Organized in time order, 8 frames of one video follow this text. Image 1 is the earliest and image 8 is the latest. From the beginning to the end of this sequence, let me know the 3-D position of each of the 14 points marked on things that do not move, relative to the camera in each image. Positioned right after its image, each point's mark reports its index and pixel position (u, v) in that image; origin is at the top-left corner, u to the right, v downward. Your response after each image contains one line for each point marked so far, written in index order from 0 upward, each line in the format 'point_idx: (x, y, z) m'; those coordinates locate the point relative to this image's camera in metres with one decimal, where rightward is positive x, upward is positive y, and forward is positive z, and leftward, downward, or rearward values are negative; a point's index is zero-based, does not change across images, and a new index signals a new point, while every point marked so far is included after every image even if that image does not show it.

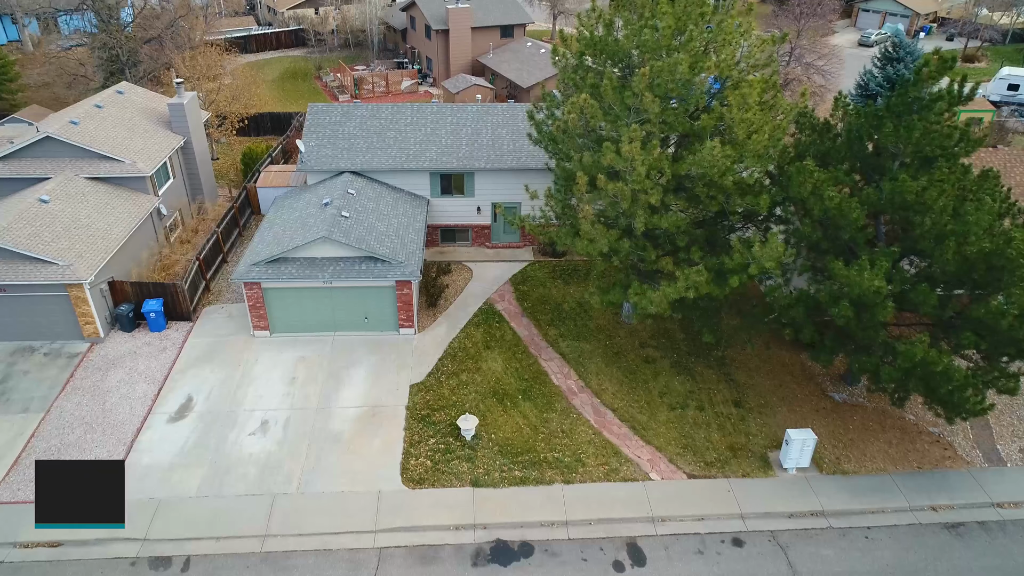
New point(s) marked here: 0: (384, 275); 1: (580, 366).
0: (-3.4, +0.4, +18.9) m
1: (+1.8, -2.1, +19.0) m
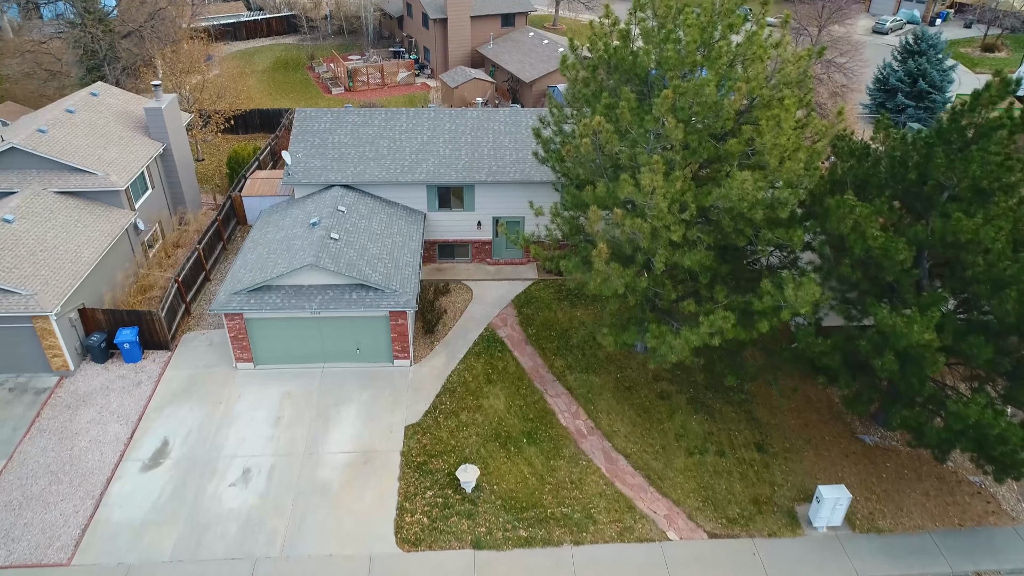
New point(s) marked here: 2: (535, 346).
0: (-3.3, -0.4, +17.3) m
1: (+1.9, -2.9, +17.6) m
2: (+0.6, -1.6, +19.3) m
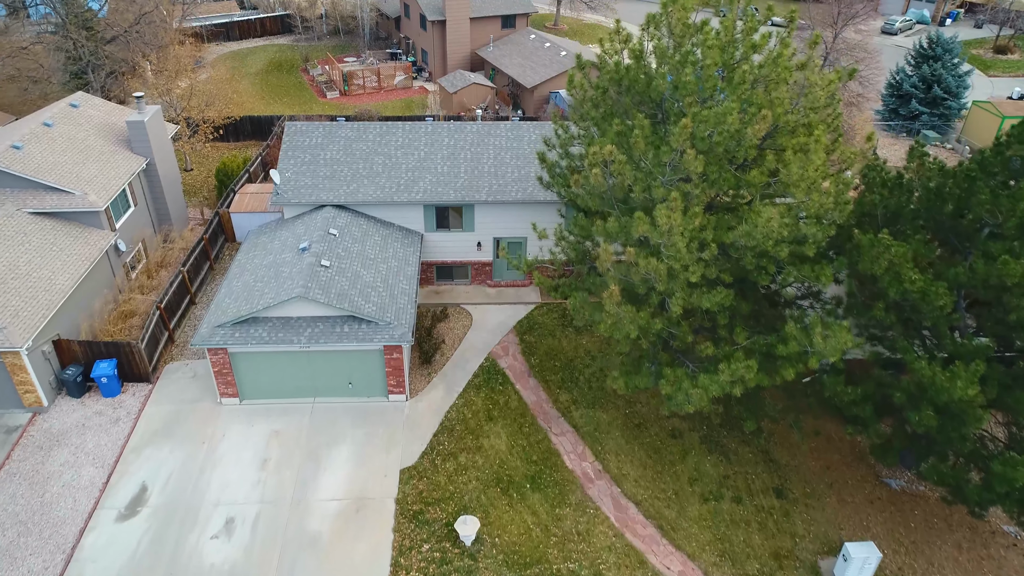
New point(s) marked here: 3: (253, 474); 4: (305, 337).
0: (-3.3, -1.2, +16.2) m
1: (+2.0, -3.7, +16.5) m
2: (+0.7, -2.3, +18.2) m
3: (-5.8, -4.1, +15.6) m
4: (-4.8, -1.1, +16.2) m
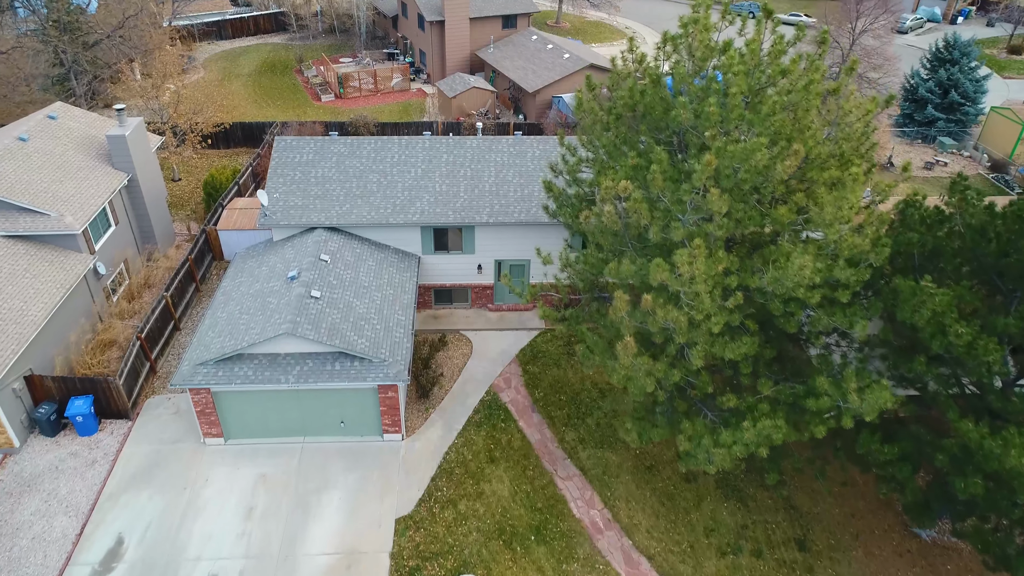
0: (-3.2, -1.9, +15.1) m
1: (+2.1, -4.4, +15.5) m
2: (+0.8, -3.1, +17.2) m
3: (-5.7, -4.9, +14.6) m
4: (-4.7, -1.9, +15.1) m
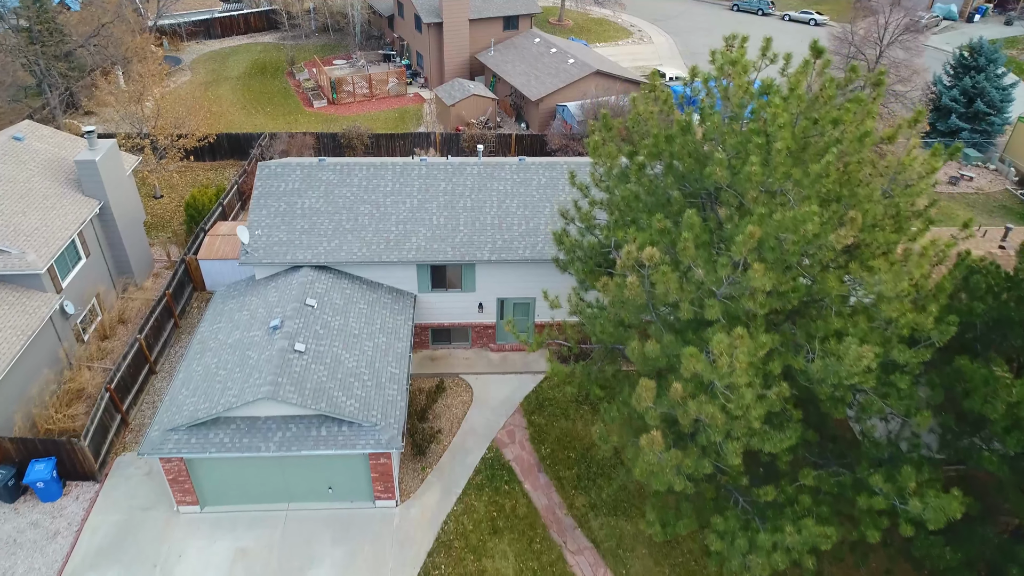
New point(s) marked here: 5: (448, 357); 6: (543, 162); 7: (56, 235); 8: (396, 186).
0: (-3.1, -3.0, +13.6) m
1: (+2.2, -5.5, +14.0) m
2: (+0.9, -4.2, +15.7) m
3: (-5.6, -6.0, +13.1) m
4: (-4.6, -3.0, +13.6) m
5: (-1.7, -1.8, +18.7) m
6: (+0.8, +3.3, +18.8) m
7: (-11.4, +1.3, +17.6) m
8: (-3.0, +2.6, +18.2) m
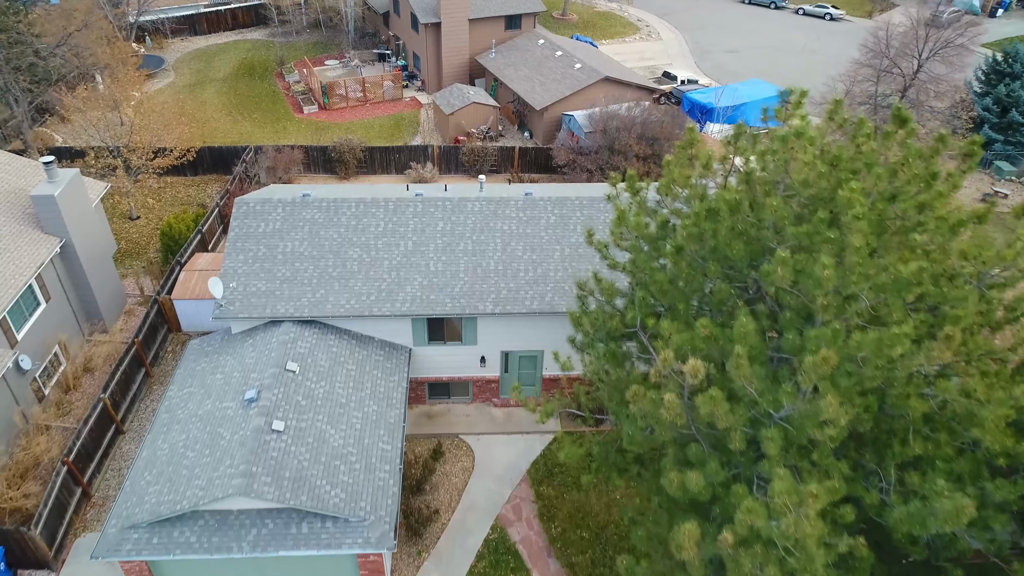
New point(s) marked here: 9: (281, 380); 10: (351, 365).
0: (-3.0, -4.3, +11.9) m
1: (+2.3, -6.8, +12.4) m
2: (+1.0, -5.4, +14.0) m
3: (-5.5, -7.3, +11.5) m
4: (-4.5, -4.3, +11.9) m
5: (-1.6, -3.0, +17.0) m
6: (+1.0, +2.1, +16.9) m
7: (-11.3, +0.1, +15.7) m
8: (-2.9, +1.4, +16.3) m
9: (-4.5, -1.8, +13.8) m
10: (-3.4, -1.6, +14.9) m
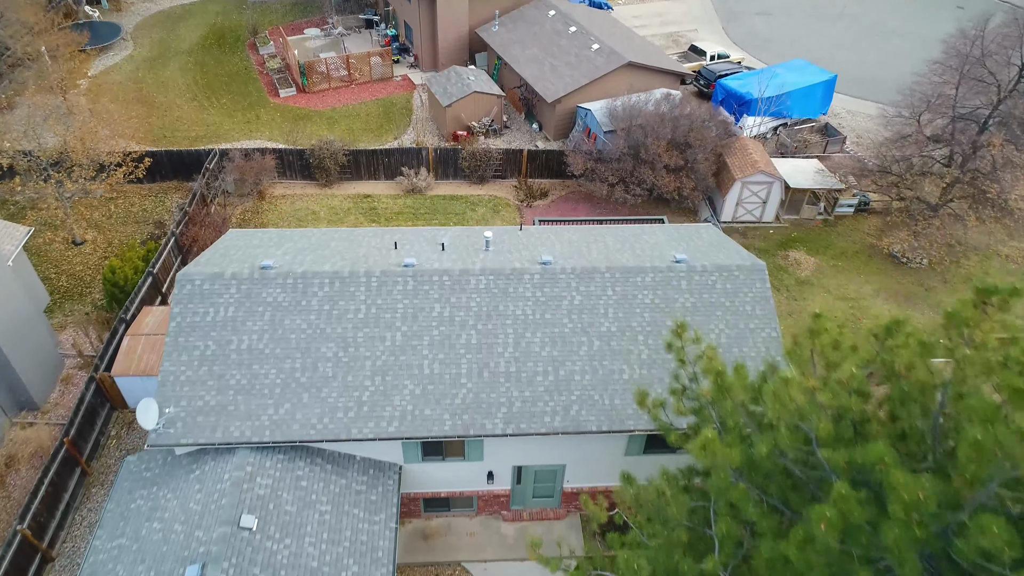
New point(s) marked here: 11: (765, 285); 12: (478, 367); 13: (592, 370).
0: (-2.7, -6.6, +9.1) m
1: (+2.6, -9.1, +9.8) m
2: (+1.3, -7.5, +11.3) m
3: (-5.2, -9.6, +8.9) m
4: (-4.2, -6.6, +9.1) m
5: (-1.3, -4.8, +14.0) m
6: (+1.2, +0.3, +13.5) m
7: (-11.0, -1.8, +12.4) m
8: (-2.6, -0.5, +12.9) m
9: (-4.2, -3.9, +10.7) m
10: (-3.1, -3.6, +11.8) m
11: (+4.9, +0.1, +13.7) m
12: (-0.6, -1.4, +12.5) m
13: (+1.5, -1.5, +12.7) m
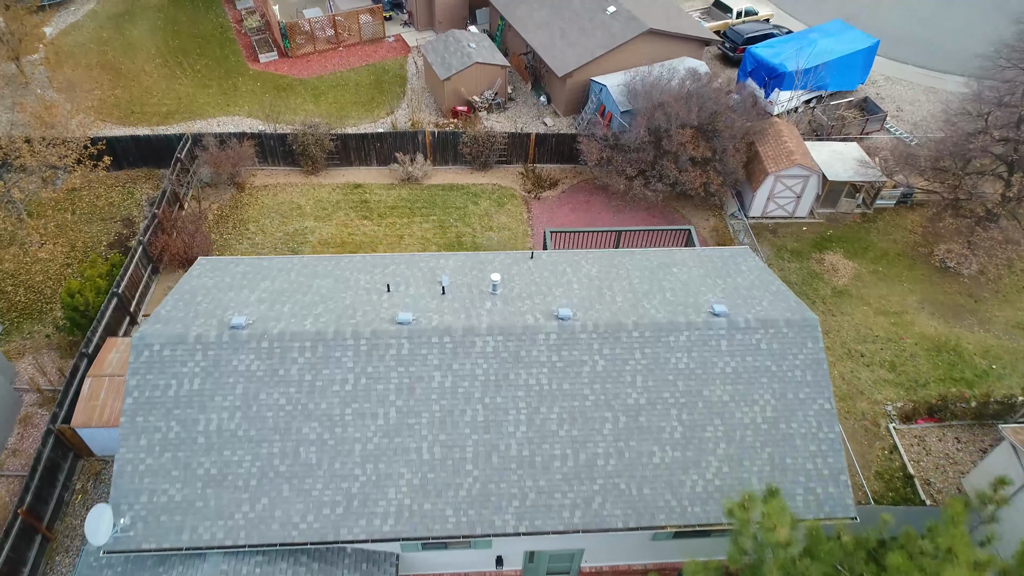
0: (-2.5, -8.1, +7.9) m
1: (+2.8, -10.4, +8.9) m
2: (+1.5, -8.7, +10.2) m
3: (-5.0, -11.1, +8.0) m
4: (-4.0, -8.0, +7.9) m
5: (-1.1, -5.7, +12.6) m
6: (+1.4, -0.7, +11.5) m
7: (-10.8, -2.9, +10.7) m
8: (-2.4, -1.5, +11.1) m
9: (-4.0, -5.2, +9.2) m
10: (-2.9, -4.8, +10.3) m
11: (+5.1, -0.9, +11.8) m
12: (-0.4, -2.5, +10.8) m
13: (+1.7, -2.6, +11.0) m
